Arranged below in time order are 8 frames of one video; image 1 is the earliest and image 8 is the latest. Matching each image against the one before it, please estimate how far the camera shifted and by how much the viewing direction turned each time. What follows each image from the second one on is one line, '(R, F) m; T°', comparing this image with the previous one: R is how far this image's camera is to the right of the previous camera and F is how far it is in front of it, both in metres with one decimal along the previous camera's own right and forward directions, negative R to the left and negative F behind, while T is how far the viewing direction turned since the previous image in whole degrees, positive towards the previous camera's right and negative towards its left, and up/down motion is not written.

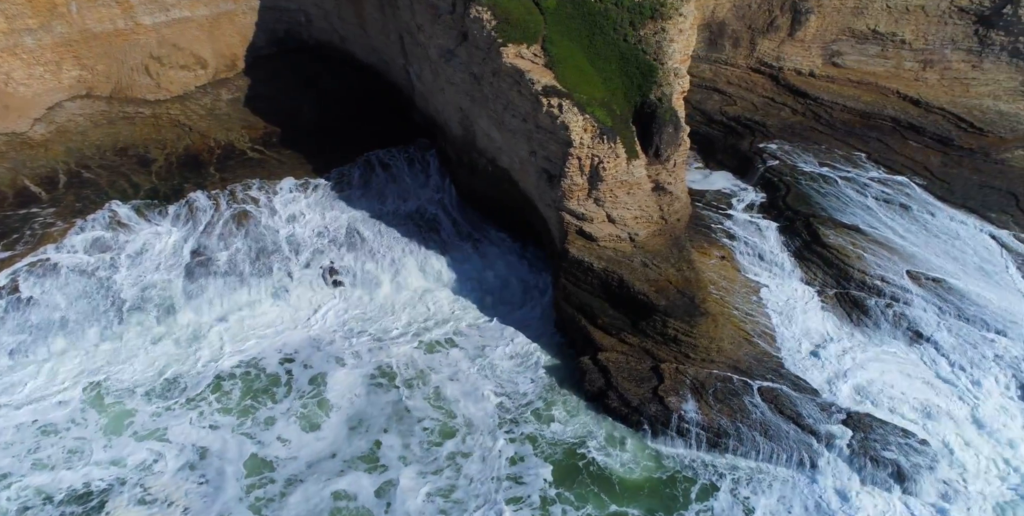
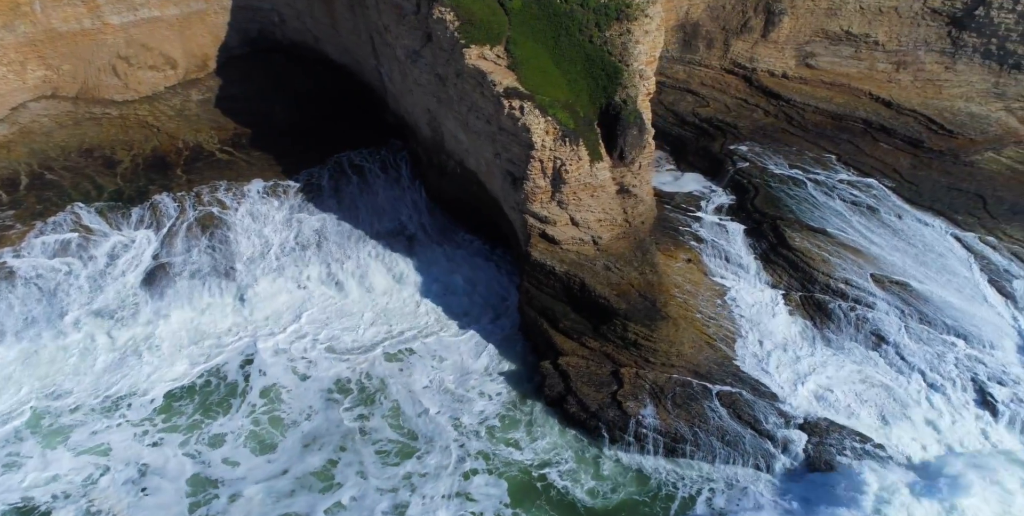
(+0.5, +0.1) m; 0°
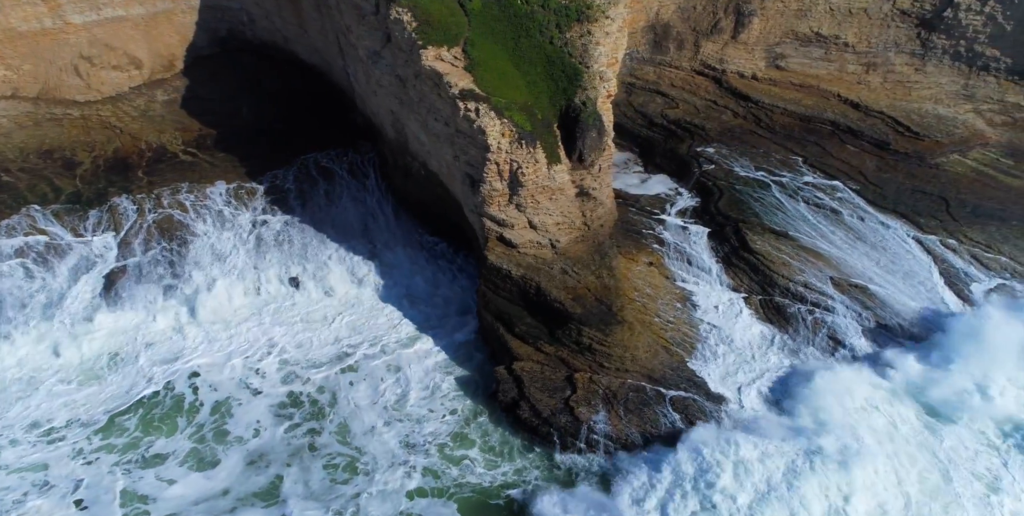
(+0.5, +0.1) m; +1°
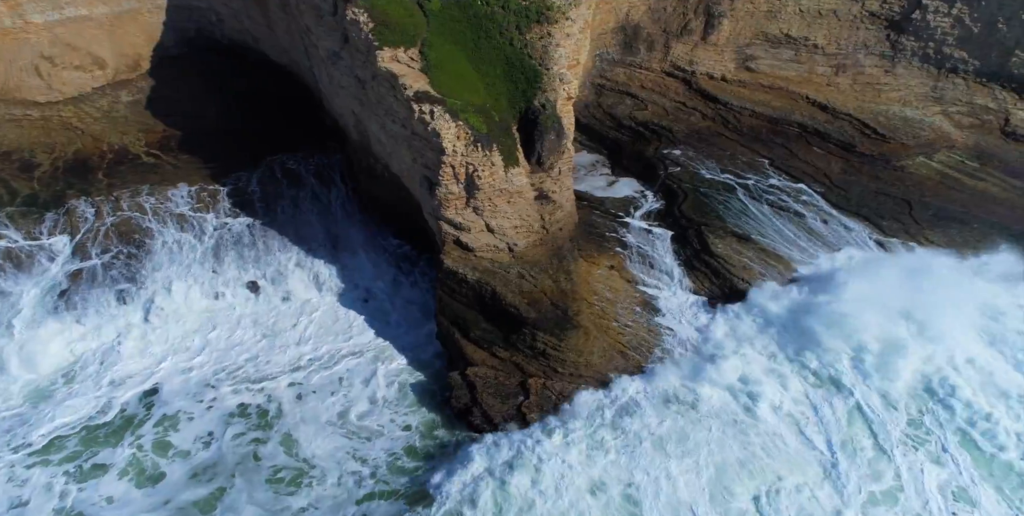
(+0.5, +0.1) m; +1°
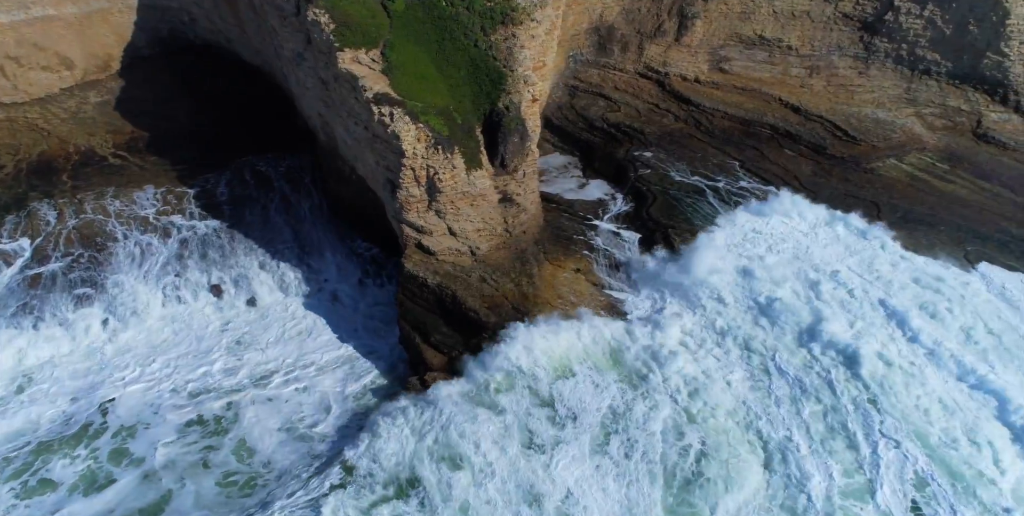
(+0.5, +0.1) m; 0°
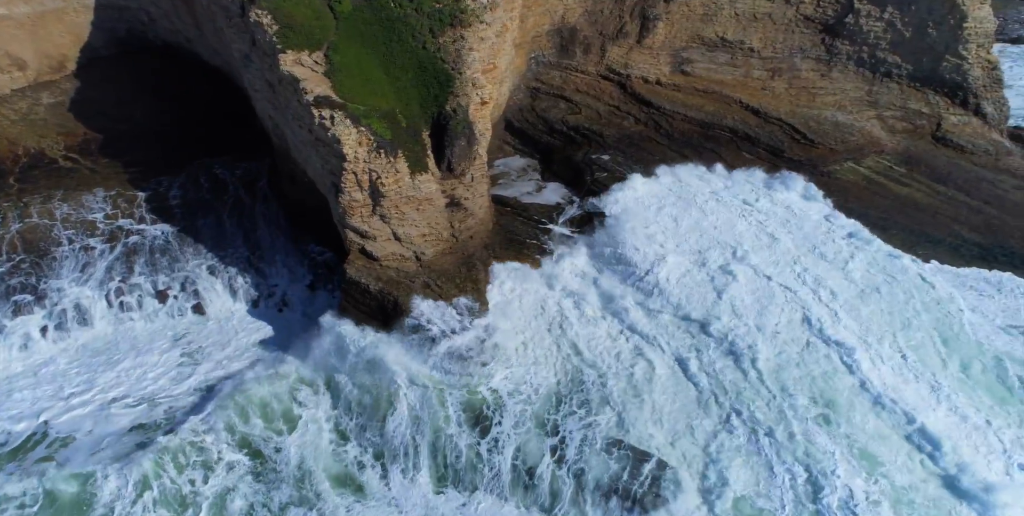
(+0.7, +0.1) m; +1°
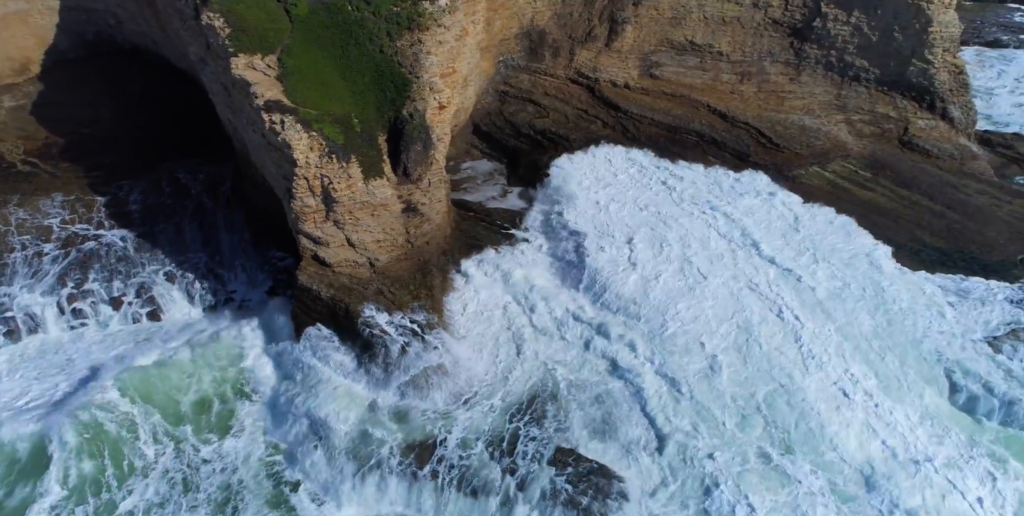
(+0.5, +0.1) m; +1°
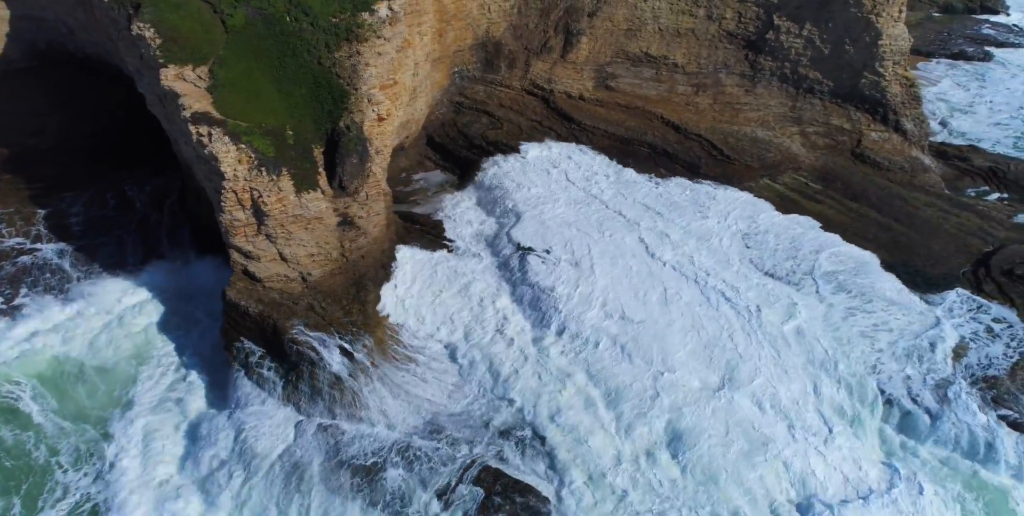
(+0.8, +0.1) m; +1°
